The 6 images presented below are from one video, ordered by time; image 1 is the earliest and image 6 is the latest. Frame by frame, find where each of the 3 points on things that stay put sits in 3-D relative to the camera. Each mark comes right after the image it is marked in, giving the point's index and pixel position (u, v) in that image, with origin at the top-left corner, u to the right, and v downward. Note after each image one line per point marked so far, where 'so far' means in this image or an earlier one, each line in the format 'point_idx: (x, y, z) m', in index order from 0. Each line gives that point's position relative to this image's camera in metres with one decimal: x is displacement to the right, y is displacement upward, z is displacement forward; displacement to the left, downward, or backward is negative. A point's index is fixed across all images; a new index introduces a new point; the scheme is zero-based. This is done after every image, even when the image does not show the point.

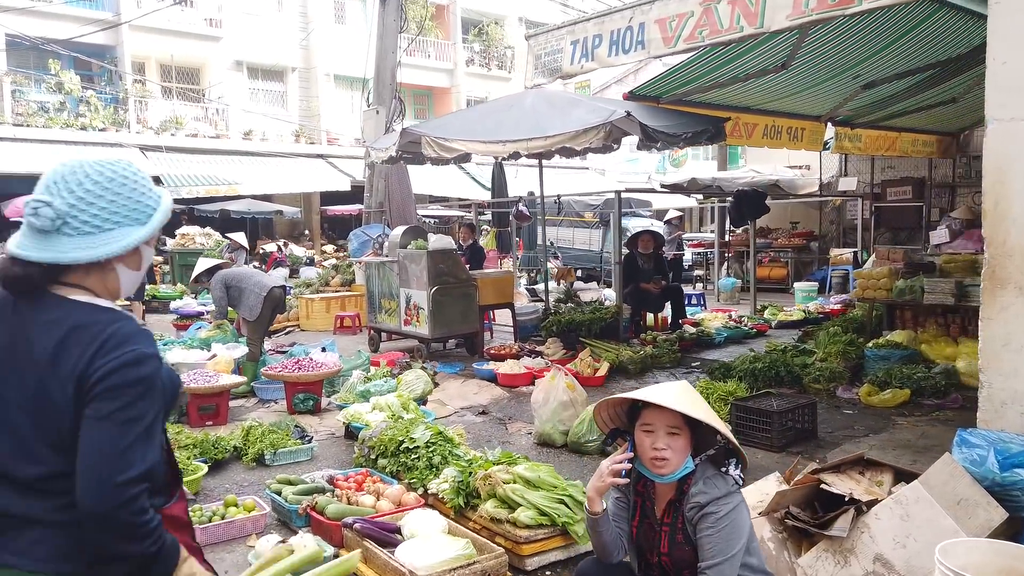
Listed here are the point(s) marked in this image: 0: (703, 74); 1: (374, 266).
0: (+2.1, +2.4, +8.3) m
1: (-1.6, +0.3, +8.9) m
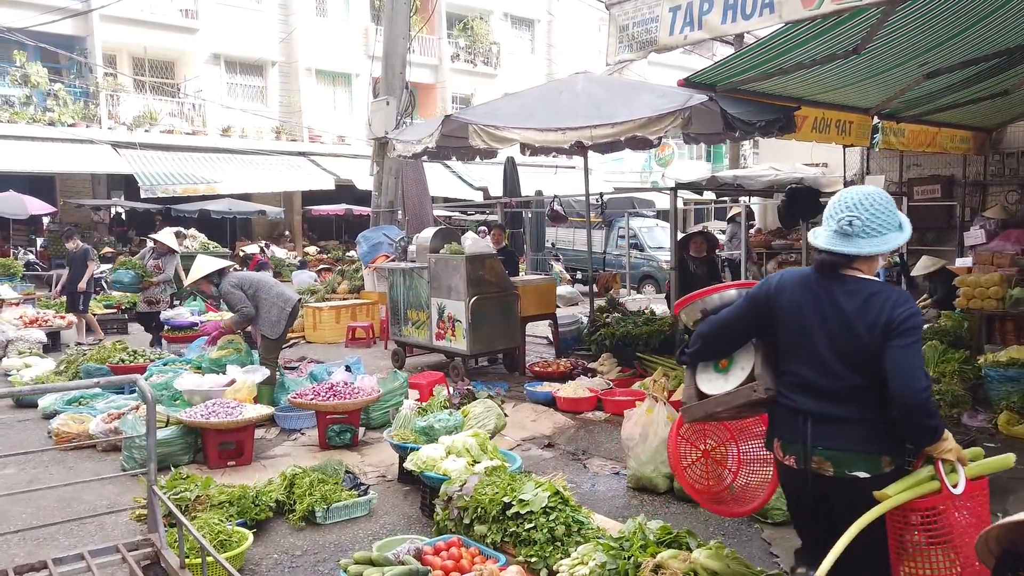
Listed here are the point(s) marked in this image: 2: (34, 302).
0: (+2.5, +2.3, +7.5) m
1: (-1.2, +0.2, +7.9) m
2: (-7.8, -0.2, +12.4) m
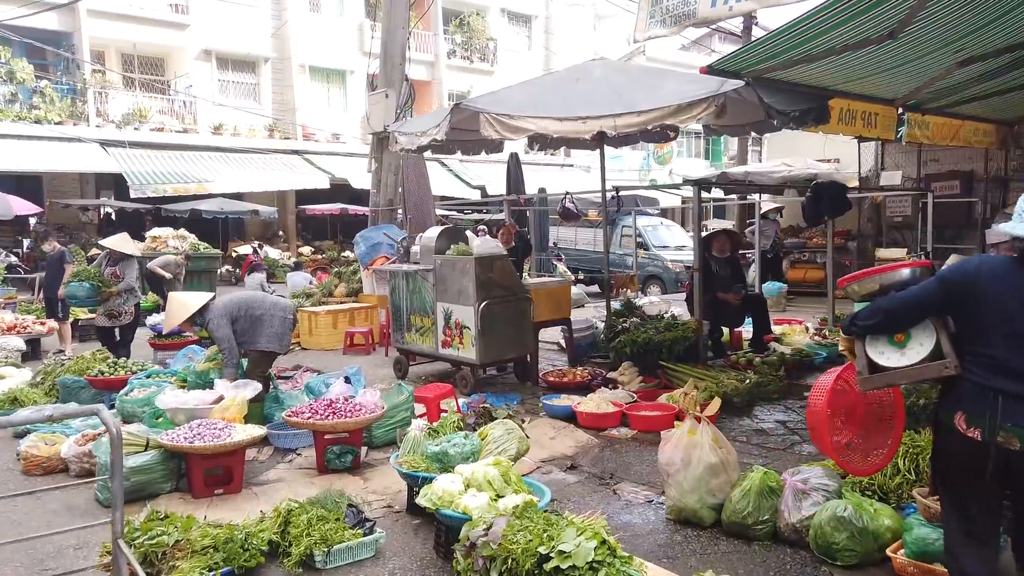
0: (+2.6, +2.3, +7.0) m
1: (-1.1, +0.1, +7.4) m
2: (-7.7, -0.3, +11.8) m
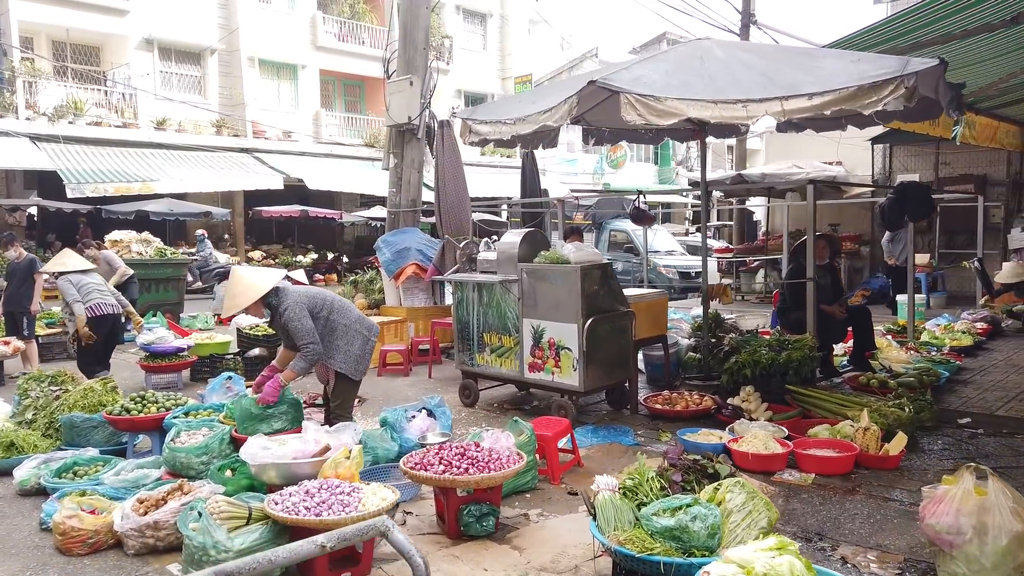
0: (+3.4, +2.2, +6.3) m
1: (-0.4, 0.0, +6.4) m
2: (-7.4, -0.5, +10.2) m
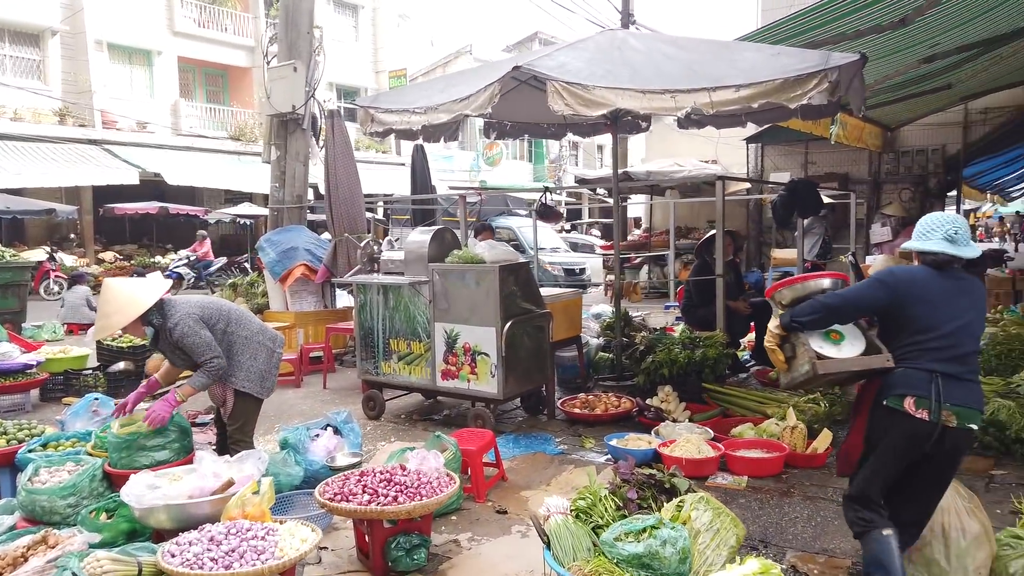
0: (+2.6, +2.2, +6.5) m
1: (-1.1, 0.0, +5.9) m
2: (-8.7, -0.6, +8.5) m
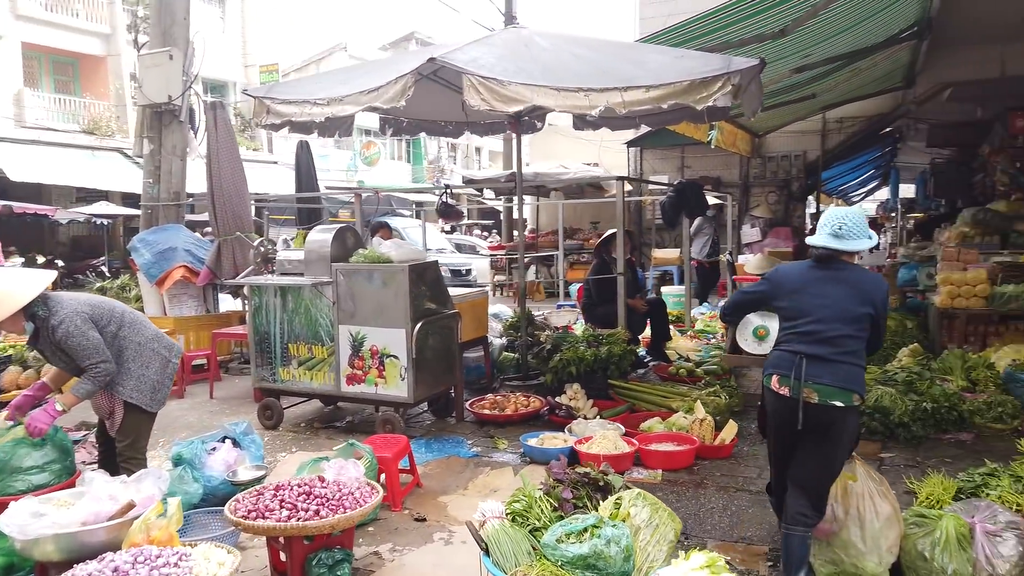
0: (+1.7, +2.2, +6.7) m
1: (-1.8, 0.0, +5.5) m
2: (-9.7, -0.7, +6.9) m
